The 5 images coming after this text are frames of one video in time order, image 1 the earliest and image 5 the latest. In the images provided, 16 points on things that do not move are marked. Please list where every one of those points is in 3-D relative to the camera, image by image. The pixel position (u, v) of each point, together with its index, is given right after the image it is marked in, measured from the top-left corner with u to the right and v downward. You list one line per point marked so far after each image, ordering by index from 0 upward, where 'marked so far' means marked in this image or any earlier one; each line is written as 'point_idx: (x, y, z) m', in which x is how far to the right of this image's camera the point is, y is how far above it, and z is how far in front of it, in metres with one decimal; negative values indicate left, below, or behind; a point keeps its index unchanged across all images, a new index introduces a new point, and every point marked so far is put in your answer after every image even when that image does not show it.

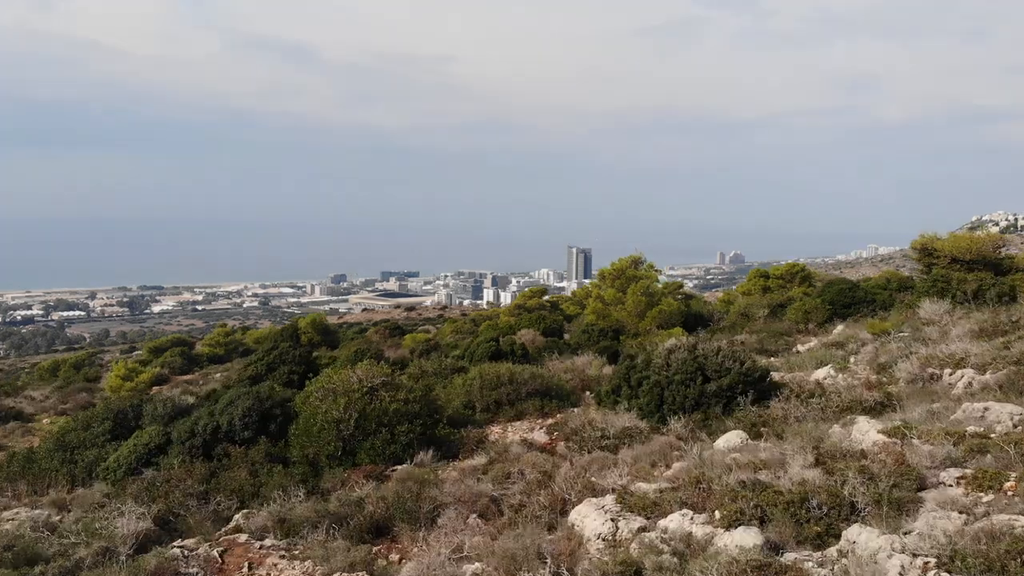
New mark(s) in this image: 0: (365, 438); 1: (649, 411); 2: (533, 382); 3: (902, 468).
0: (-1.8, -1.9, +11.3) m
1: (+1.9, -1.7, +12.3) m
2: (+0.3, -1.5, +14.3) m
3: (+3.2, -1.5, +7.3) m
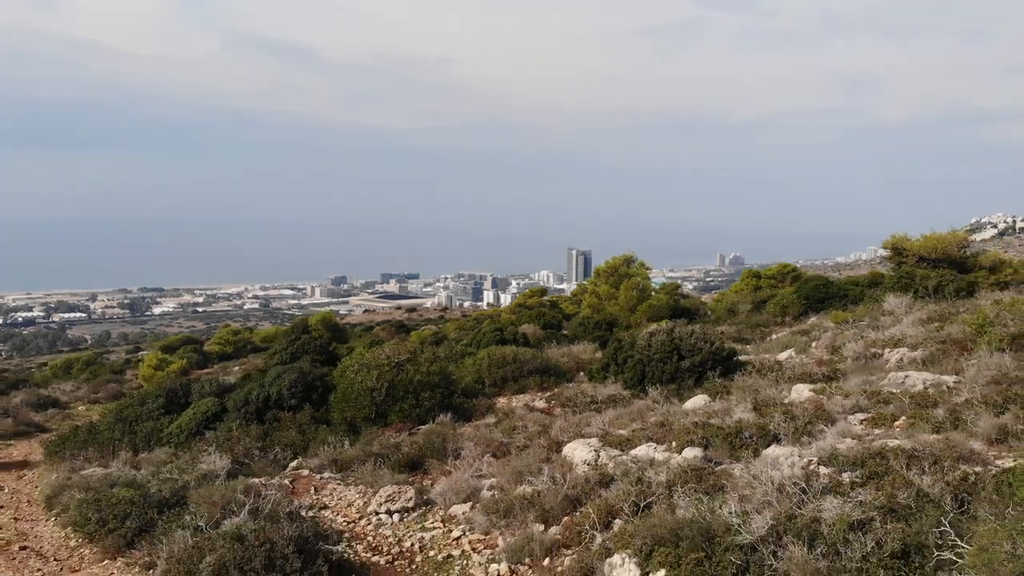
0: (-1.8, -1.7, +13.5) m
1: (+2.0, -1.5, +14.5) m
2: (+0.4, -1.4, +16.5) m
3: (+3.2, -1.3, +9.5) m
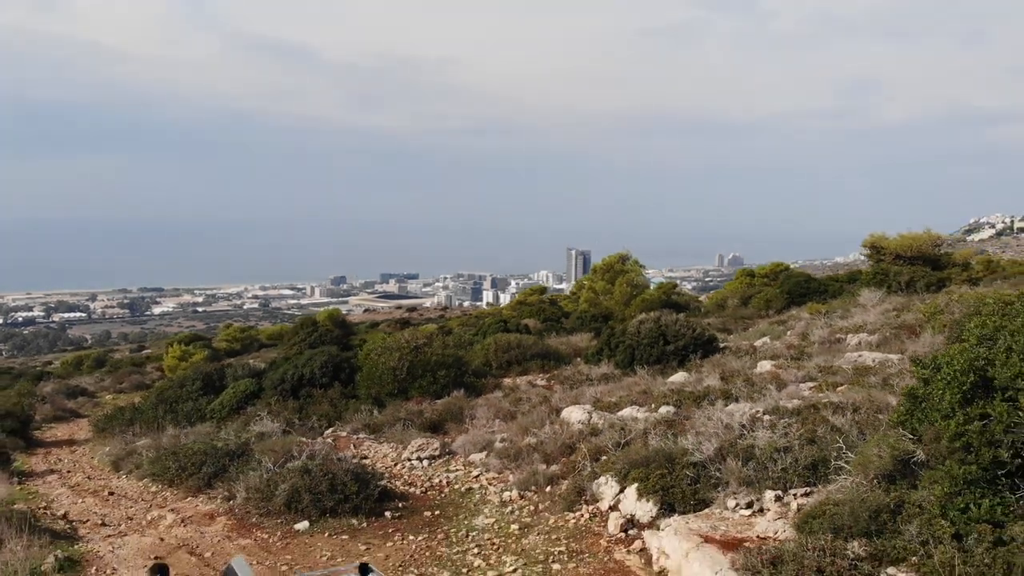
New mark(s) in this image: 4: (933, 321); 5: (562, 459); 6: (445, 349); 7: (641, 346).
0: (-1.7, -1.6, +15.4) m
1: (+2.0, -1.4, +16.4) m
2: (+0.5, -1.2, +18.4) m
3: (+3.3, -1.2, +11.4) m
4: (+7.1, -0.6, +15.1) m
5: (+0.5, -1.8, +9.5) m
6: (-1.2, -1.1, +16.8) m
7: (+2.4, -1.1, +16.6) m
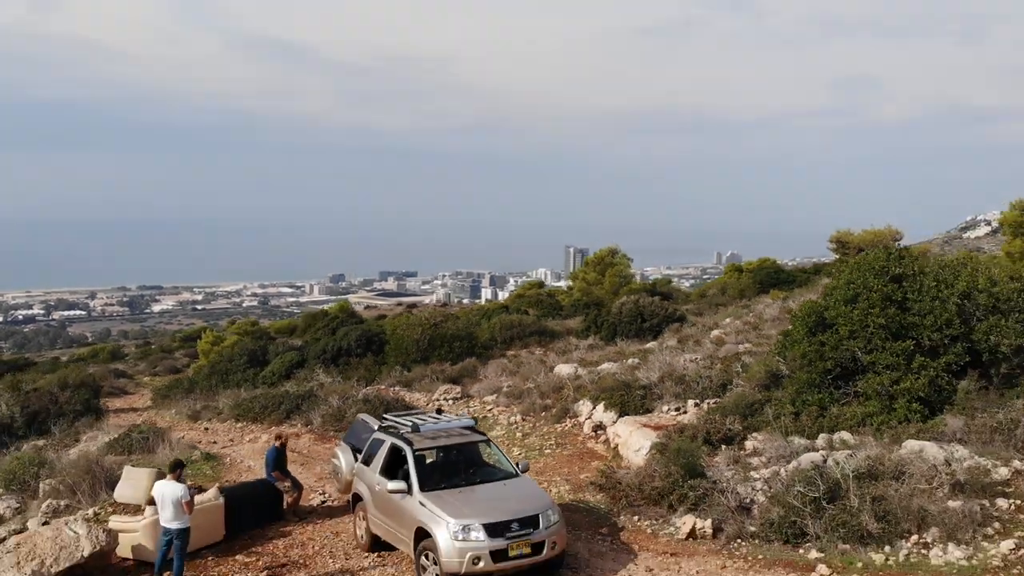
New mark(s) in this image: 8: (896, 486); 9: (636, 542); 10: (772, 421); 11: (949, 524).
0: (-1.6, -1.3, +18.7) m
1: (+2.1, -1.1, +19.7) m
2: (+0.5, -0.9, +21.7) m
3: (+3.4, -0.9, +14.7) m
4: (+7.1, -0.3, +18.4) m
5: (+0.6, -1.5, +12.8) m
6: (-1.2, -0.8, +20.1) m
7: (+2.4, -0.8, +19.9) m
8: (+2.9, -1.5, +6.8) m
9: (+1.0, -2.0, +6.9) m
10: (+2.5, -1.3, +8.7) m
11: (+3.1, -1.7, +6.3) m
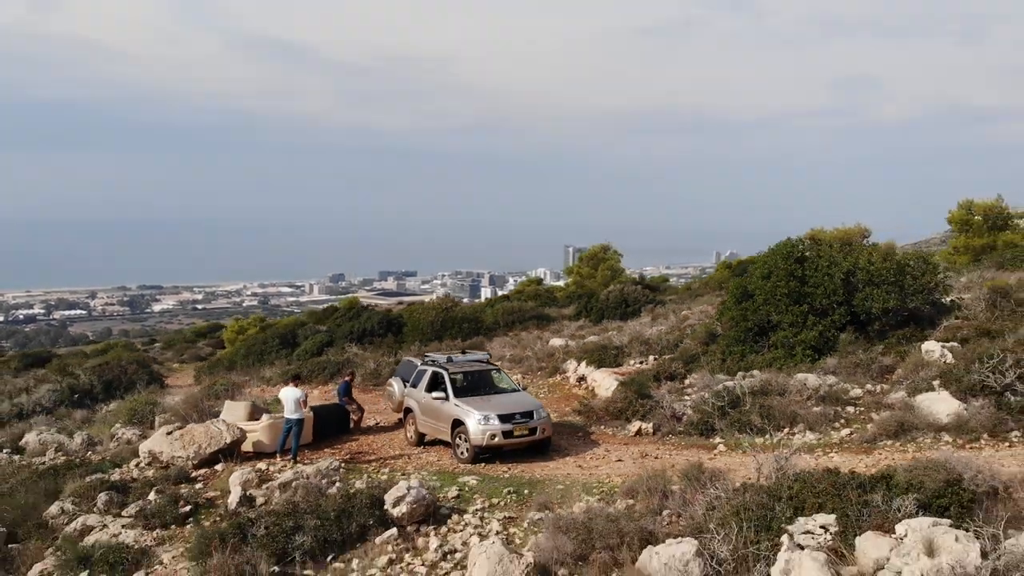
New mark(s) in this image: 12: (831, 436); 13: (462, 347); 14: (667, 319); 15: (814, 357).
0: (-1.6, -1.0, +21.8) m
1: (+2.1, -0.8, +22.8) m
2: (+0.6, -0.6, +24.8) m
3: (+3.4, -0.6, +17.8) m
4: (+7.2, 0.0, +21.5) m
5: (+0.6, -1.2, +15.9) m
6: (-1.2, -0.6, +23.2) m
7: (+2.5, -0.5, +23.0) m
8: (+2.9, -1.2, +9.9) m
9: (+1.0, -1.7, +10.0) m
10: (+2.6, -1.0, +11.8) m
11: (+3.1, -1.4, +9.4) m
12: (+3.2, -1.5, +9.1) m
13: (-1.1, -1.2, +19.3) m
14: (+3.1, -0.6, +17.4) m
15: (+3.8, -0.9, +11.3) m
